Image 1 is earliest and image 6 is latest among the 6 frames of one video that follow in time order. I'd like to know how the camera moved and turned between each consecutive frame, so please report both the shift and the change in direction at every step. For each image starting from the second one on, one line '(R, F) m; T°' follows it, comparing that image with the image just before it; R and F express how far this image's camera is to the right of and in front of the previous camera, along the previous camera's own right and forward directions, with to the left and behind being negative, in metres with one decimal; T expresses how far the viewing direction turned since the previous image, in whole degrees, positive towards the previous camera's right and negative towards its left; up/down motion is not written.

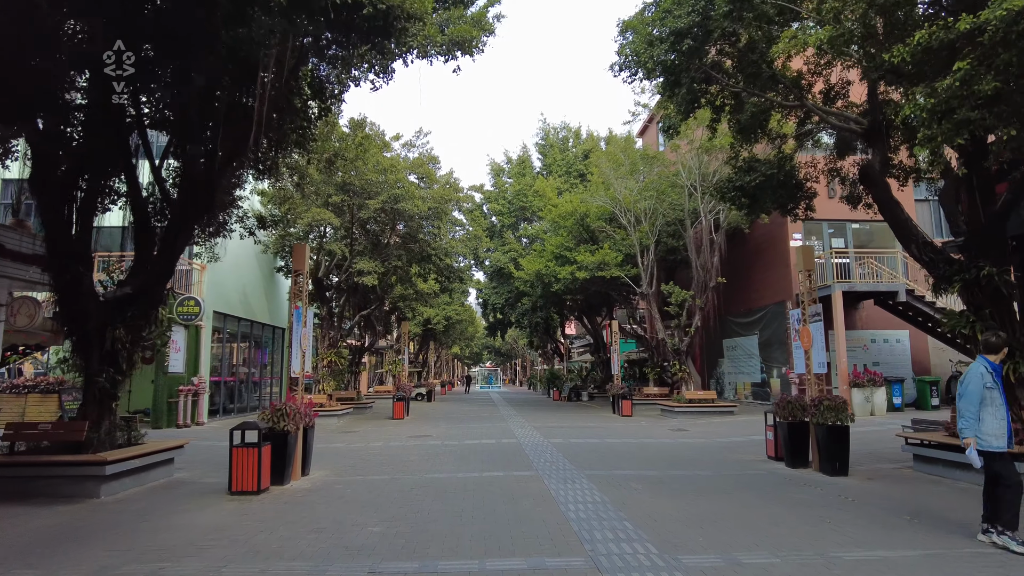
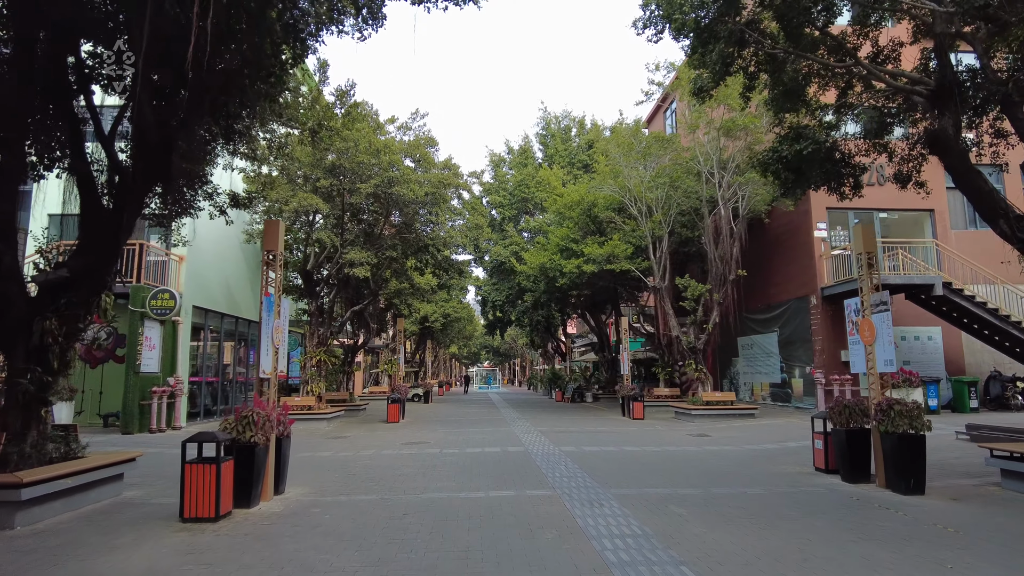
(-0.2, +1.5) m; 0°
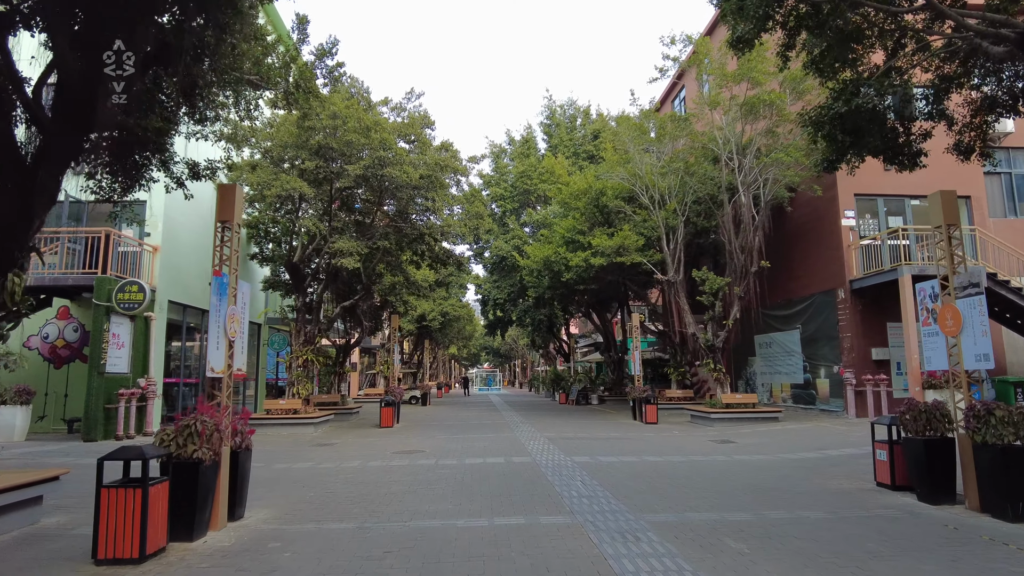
(-0.1, +1.6) m; 0°
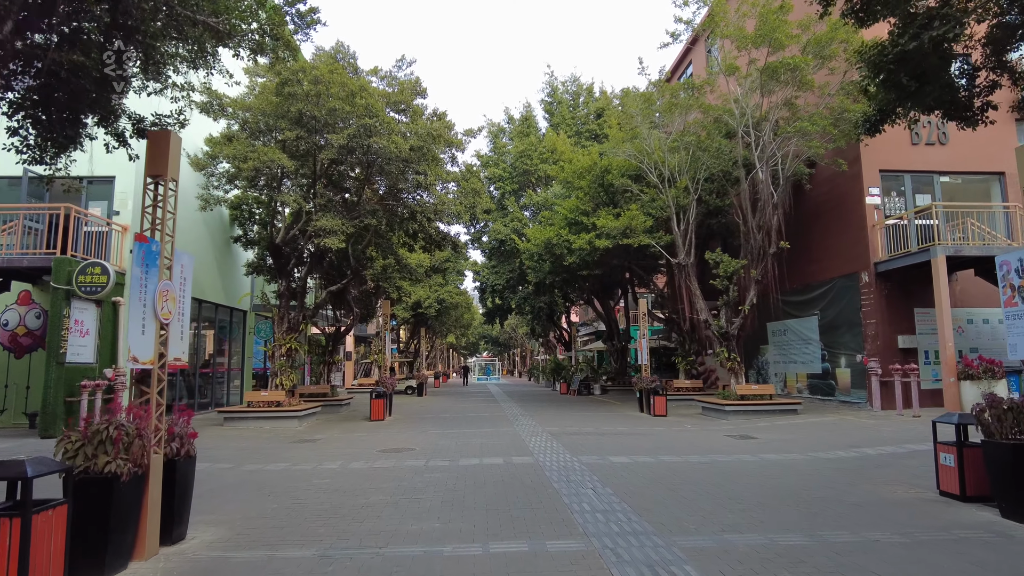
(0.0, +1.3) m; 0°
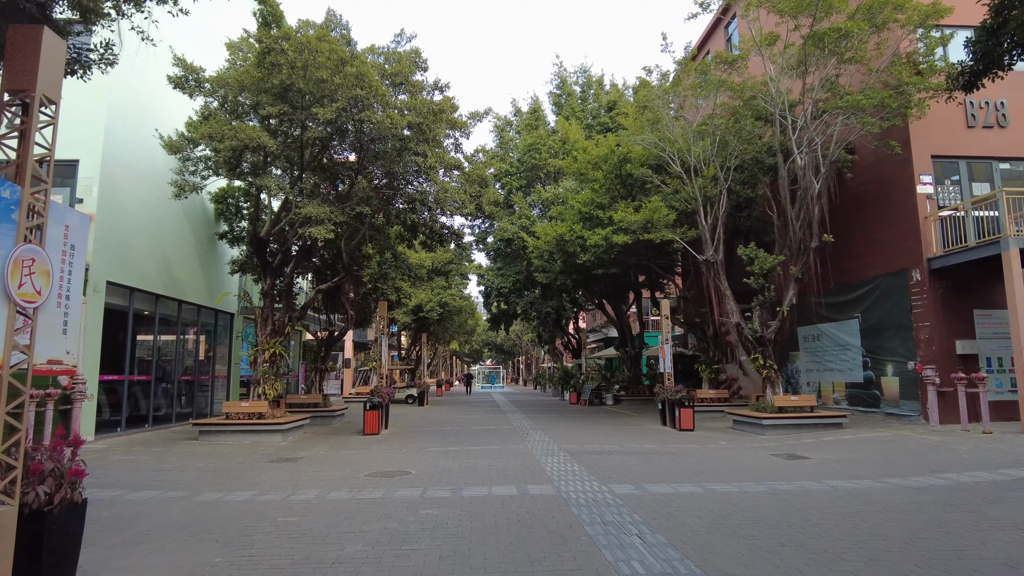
(-0.2, +1.8) m; 0°
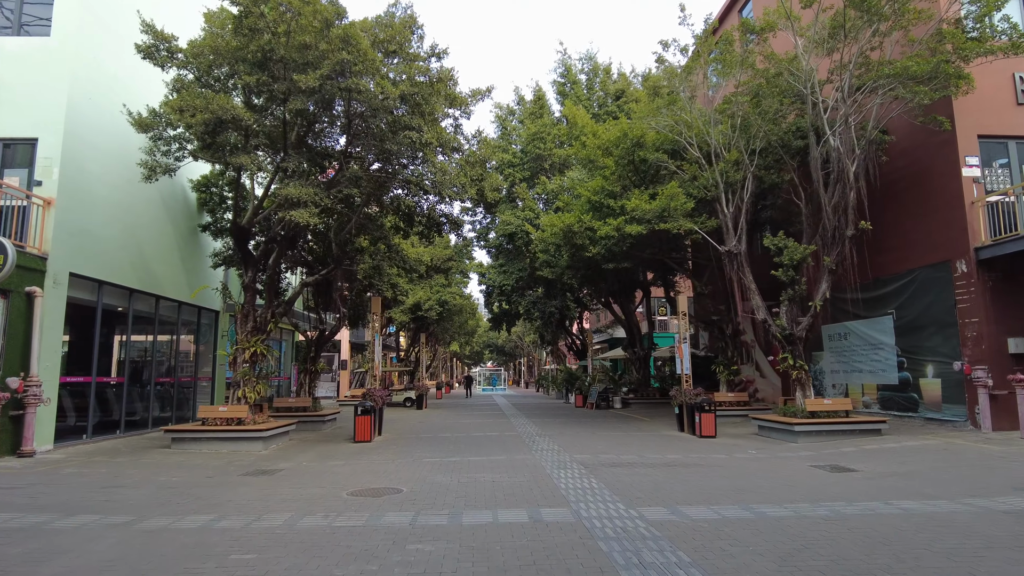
(-0.1, +1.4) m; 0°
